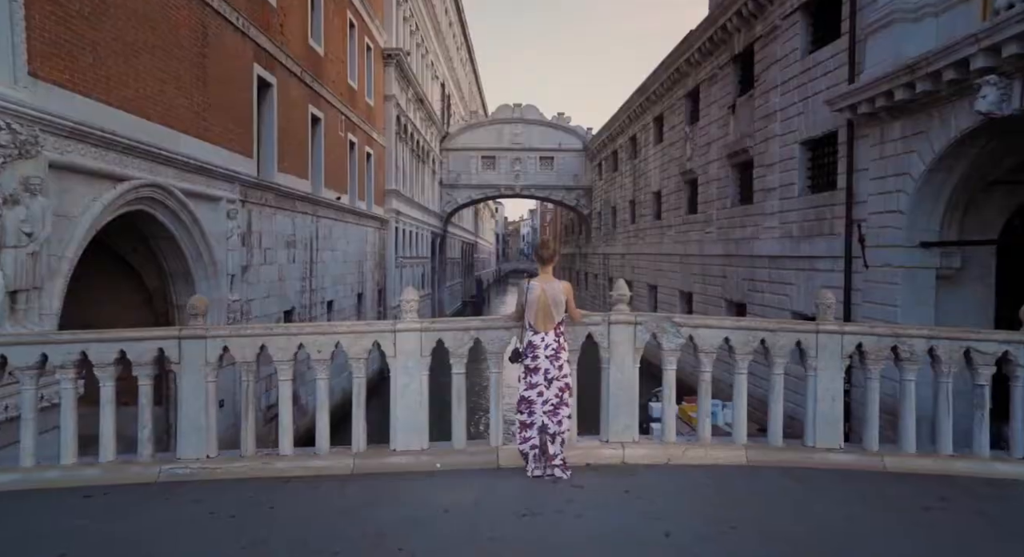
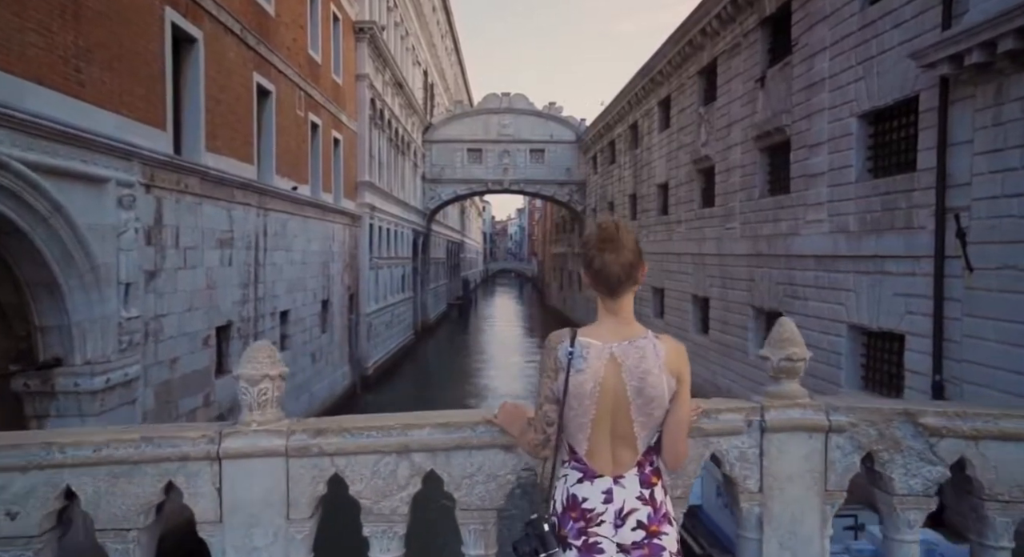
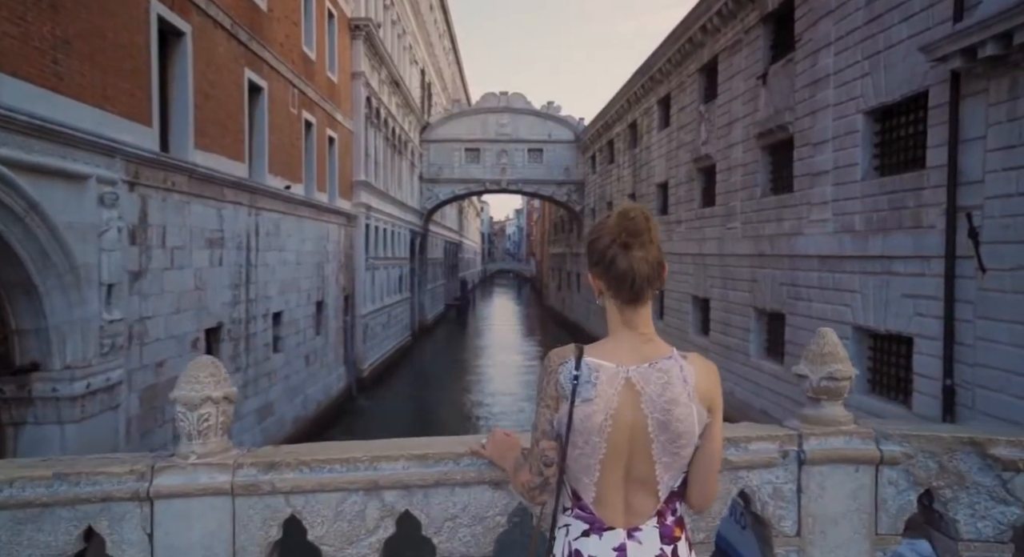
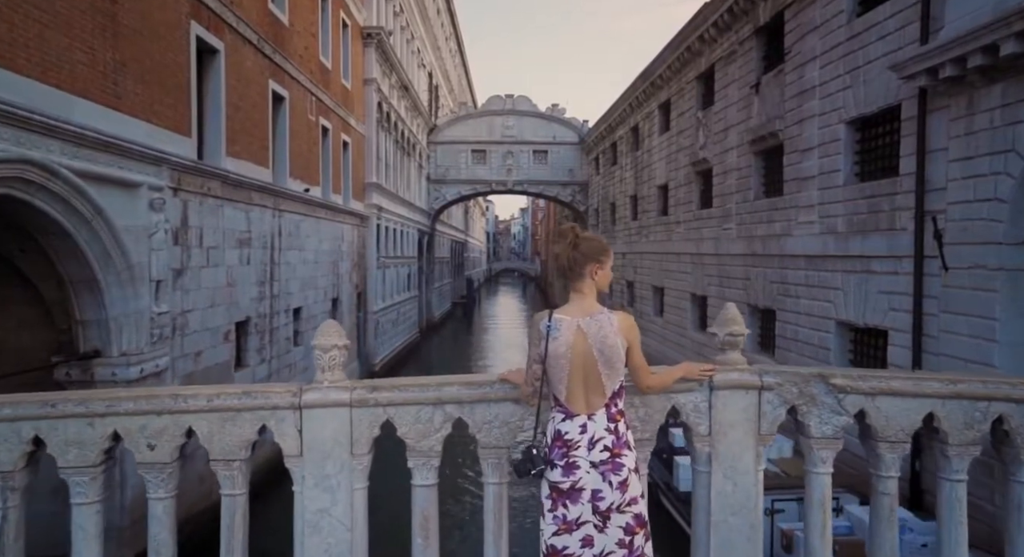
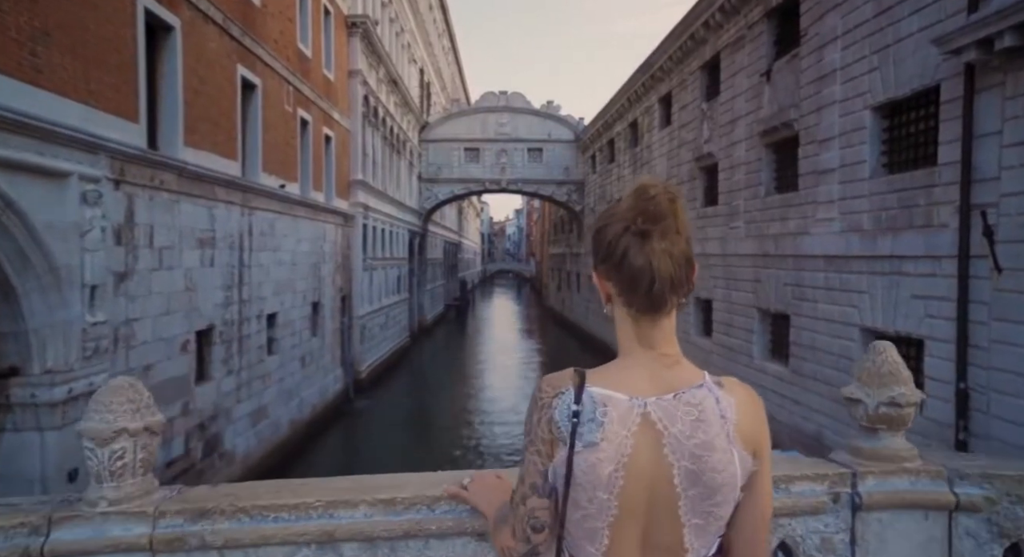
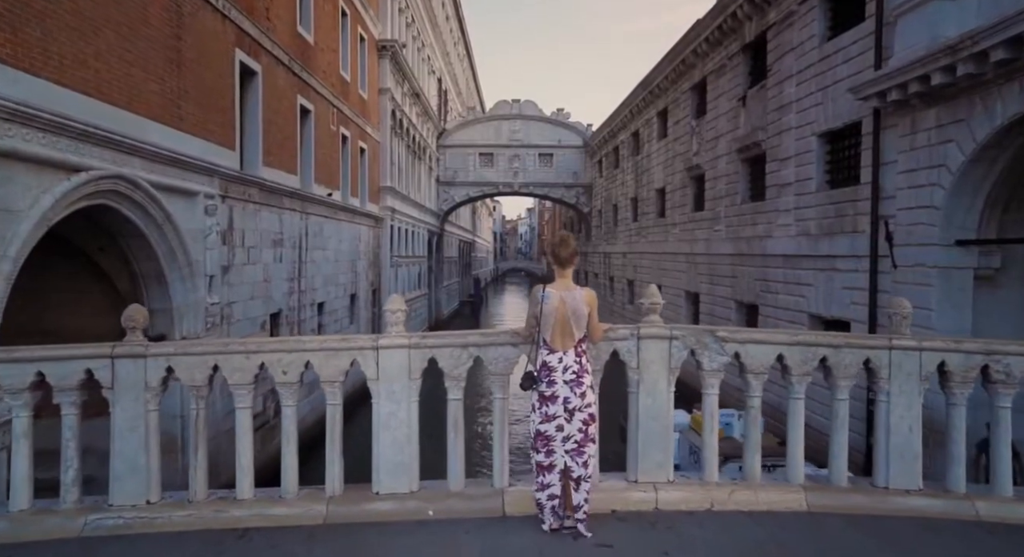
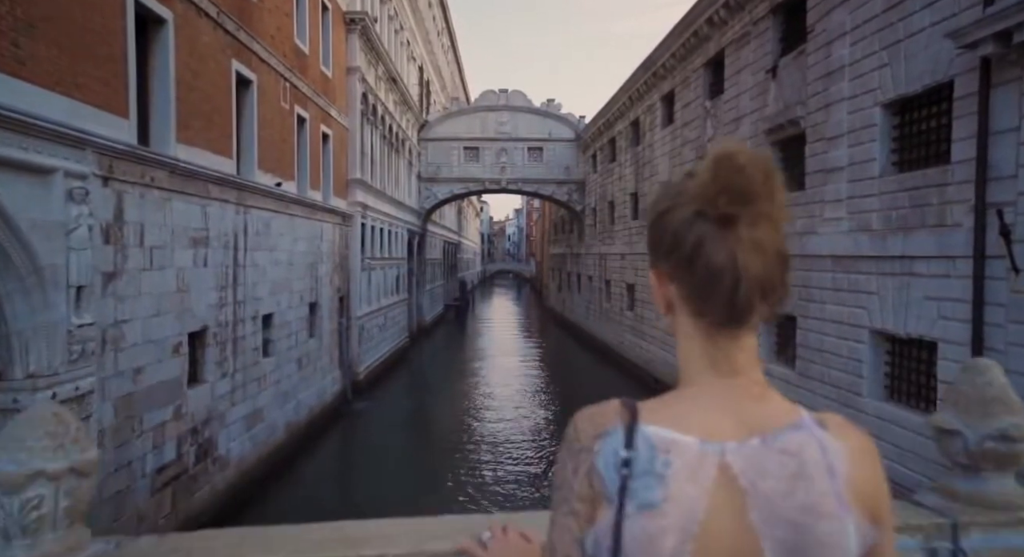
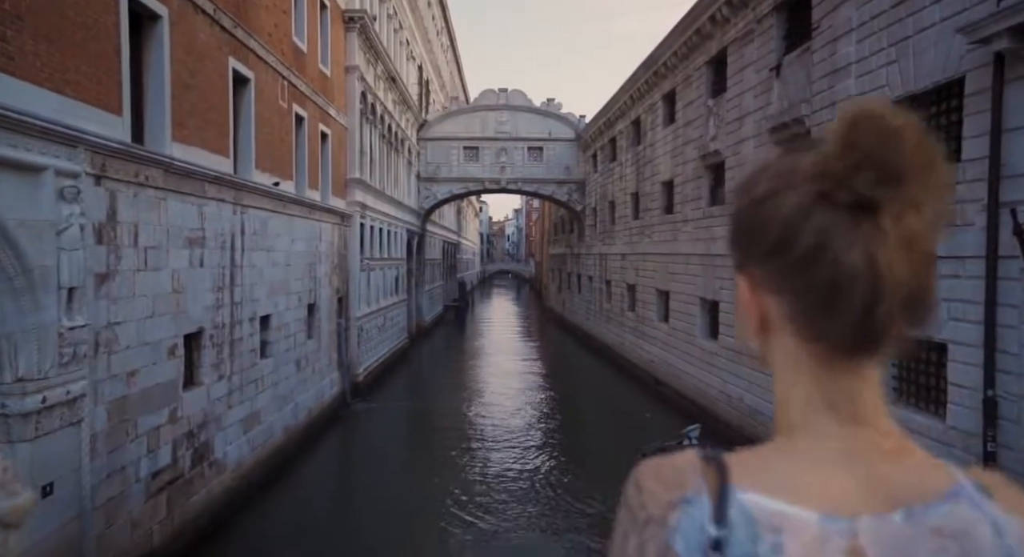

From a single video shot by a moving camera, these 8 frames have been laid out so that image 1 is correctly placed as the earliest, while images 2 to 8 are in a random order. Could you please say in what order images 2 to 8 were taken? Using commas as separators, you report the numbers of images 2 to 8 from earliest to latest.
6, 4, 2, 3, 5, 7, 8
